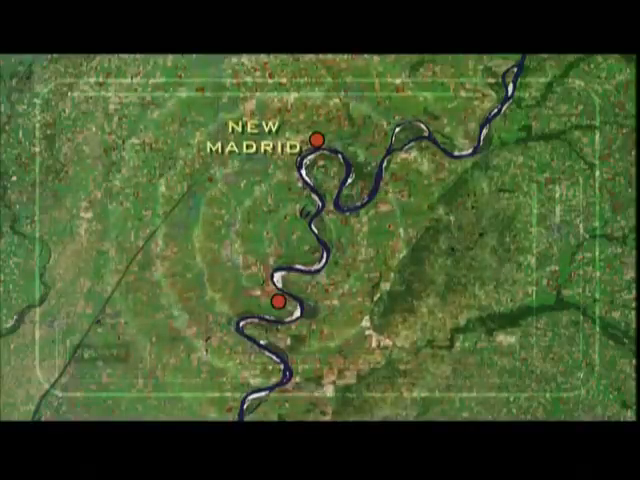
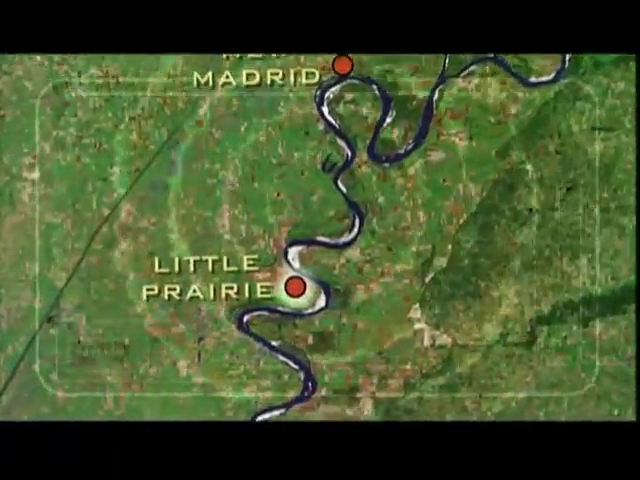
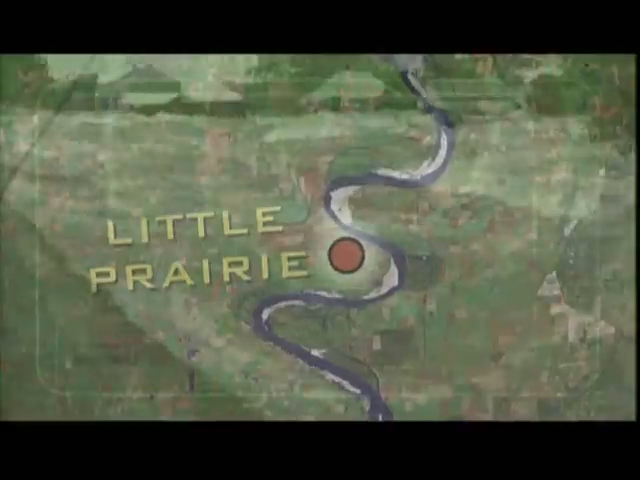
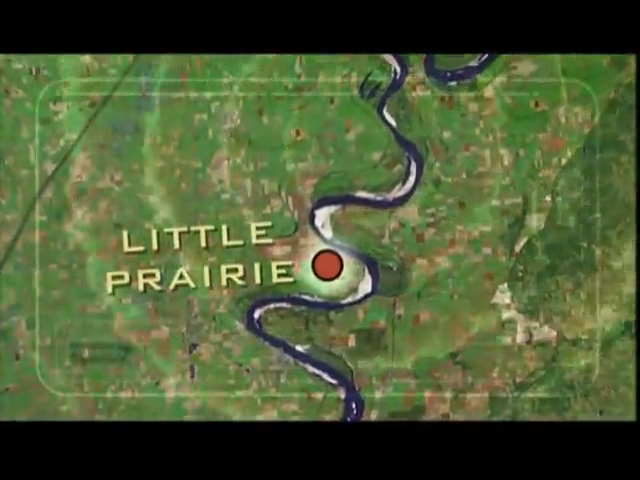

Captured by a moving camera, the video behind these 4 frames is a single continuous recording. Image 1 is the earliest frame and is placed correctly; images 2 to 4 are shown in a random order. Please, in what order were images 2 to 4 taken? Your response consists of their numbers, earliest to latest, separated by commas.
2, 4, 3
